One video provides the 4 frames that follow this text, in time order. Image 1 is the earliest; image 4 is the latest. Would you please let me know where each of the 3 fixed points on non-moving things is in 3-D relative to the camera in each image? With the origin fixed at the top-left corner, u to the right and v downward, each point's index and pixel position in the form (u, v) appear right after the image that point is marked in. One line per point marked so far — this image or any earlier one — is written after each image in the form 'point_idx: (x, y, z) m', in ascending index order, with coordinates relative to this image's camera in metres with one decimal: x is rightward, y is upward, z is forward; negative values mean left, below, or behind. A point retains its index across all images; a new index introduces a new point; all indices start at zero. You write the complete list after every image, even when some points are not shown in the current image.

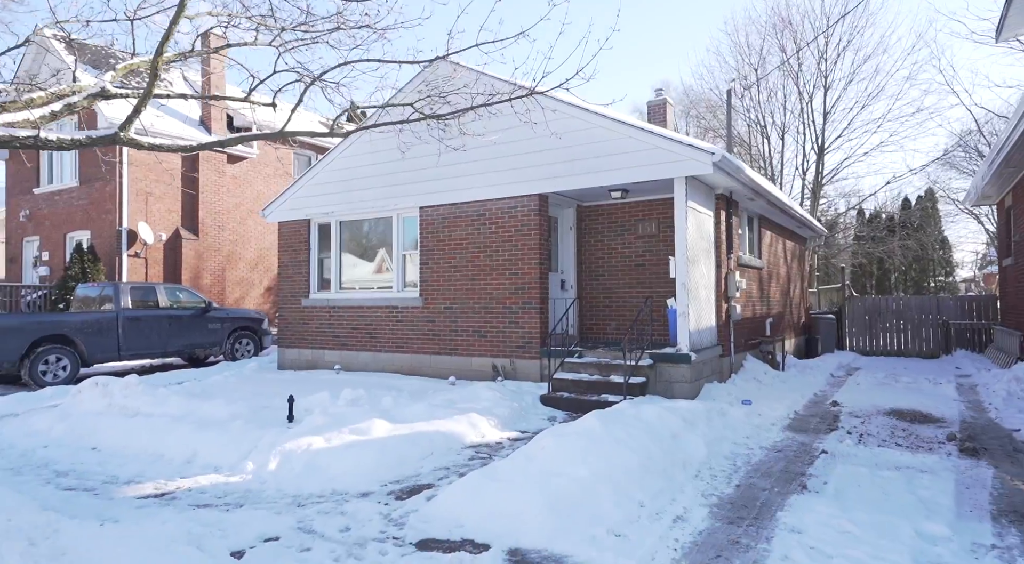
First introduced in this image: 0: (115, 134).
0: (-2.9, +1.1, +5.3) m
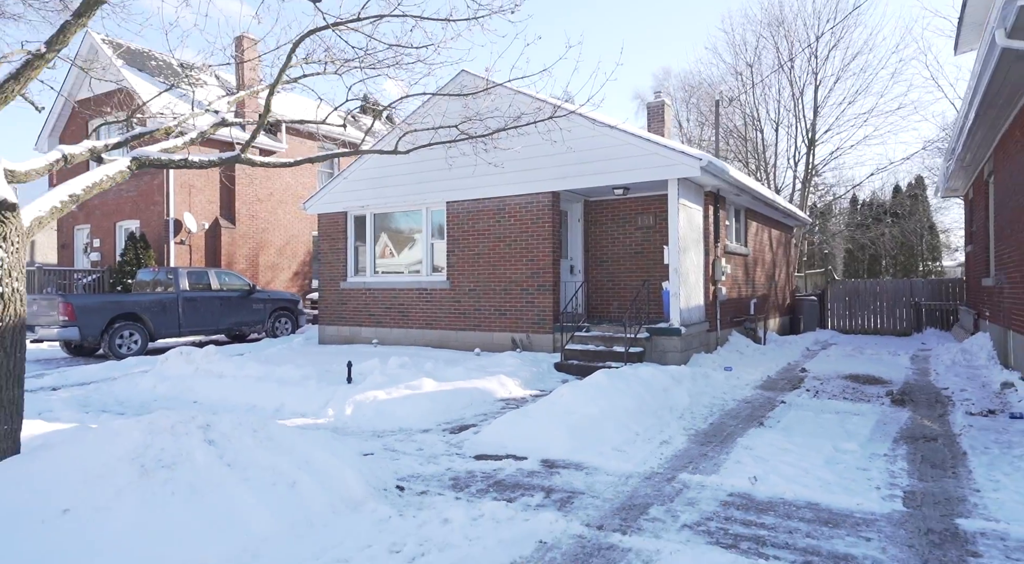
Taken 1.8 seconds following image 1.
0: (-2.7, +1.2, +6.9) m
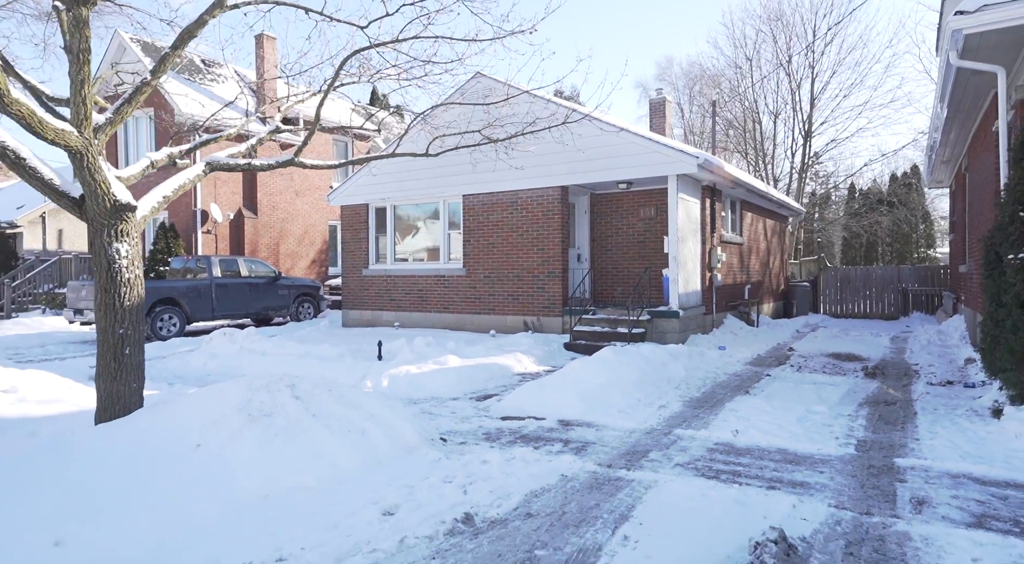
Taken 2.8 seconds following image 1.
0: (-2.5, +1.4, +7.9) m
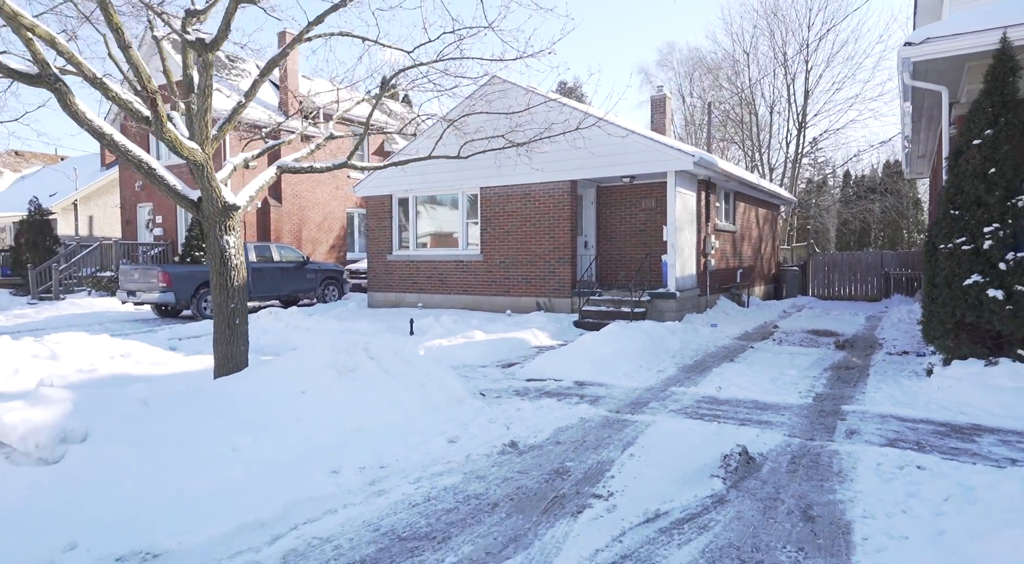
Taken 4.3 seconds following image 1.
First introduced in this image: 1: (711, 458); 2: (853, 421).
0: (-2.2, +1.6, +9.2) m
1: (+1.4, -1.3, +5.2) m
2: (+2.9, -1.2, +6.0) m
